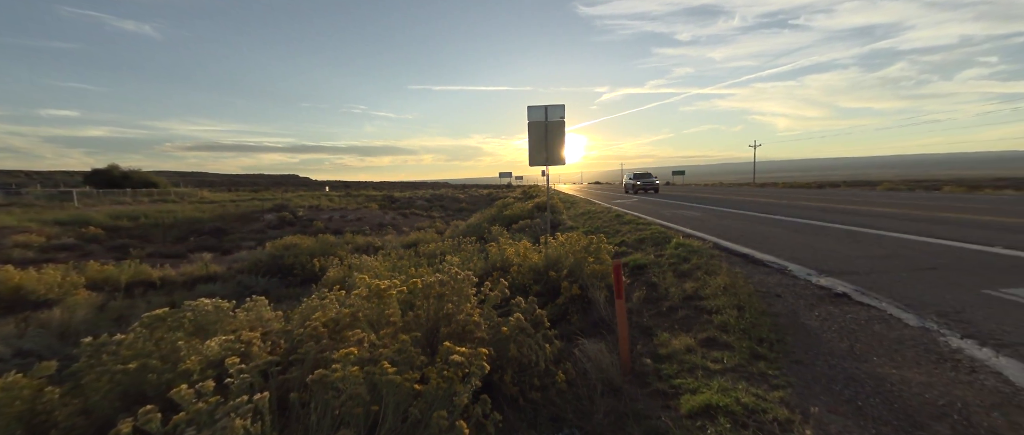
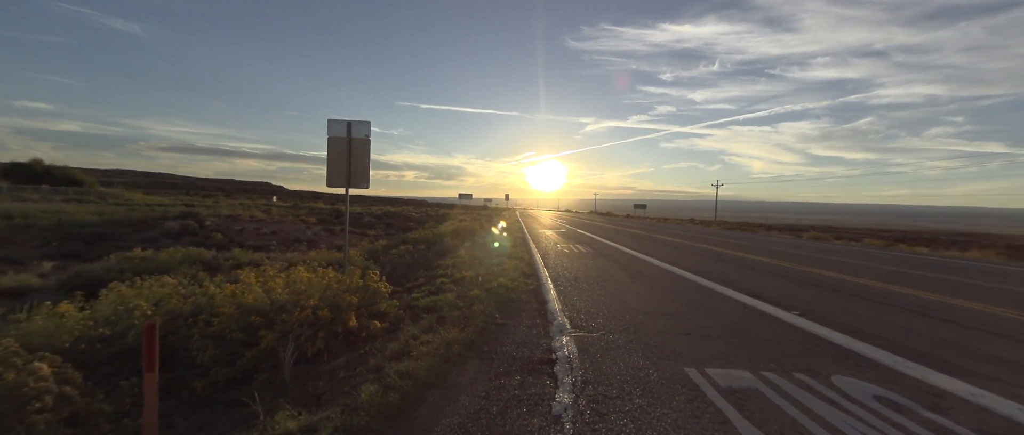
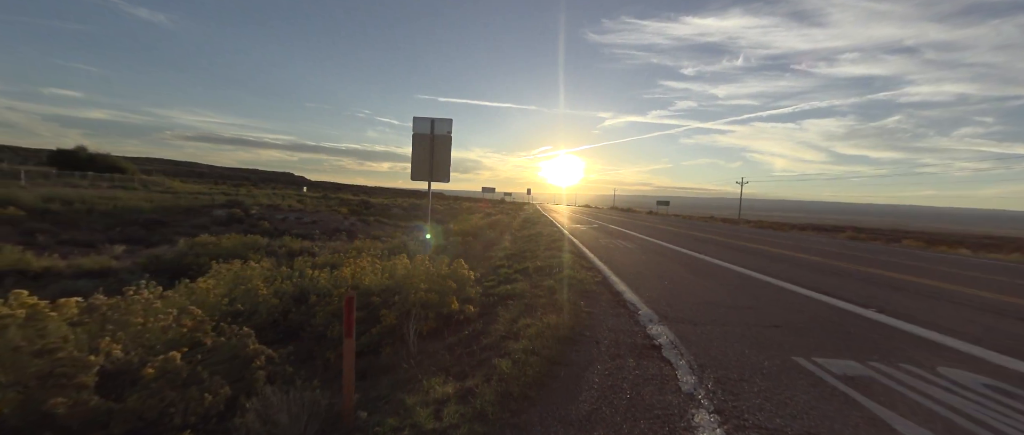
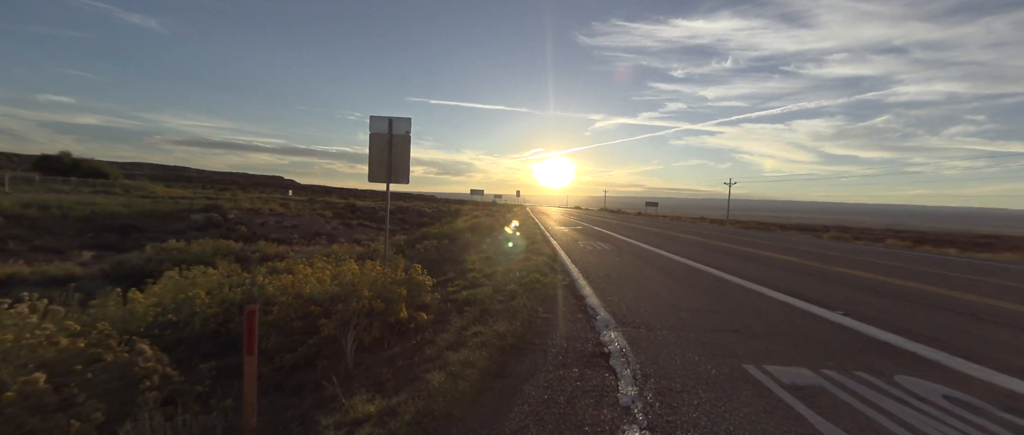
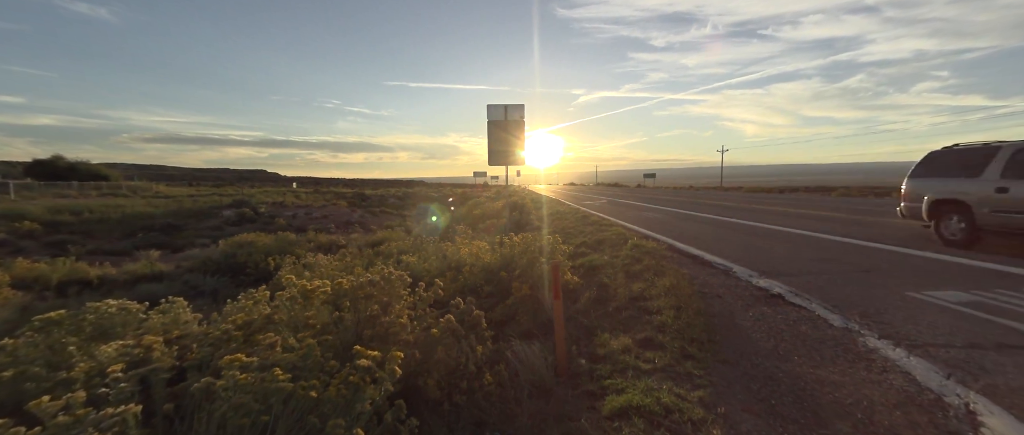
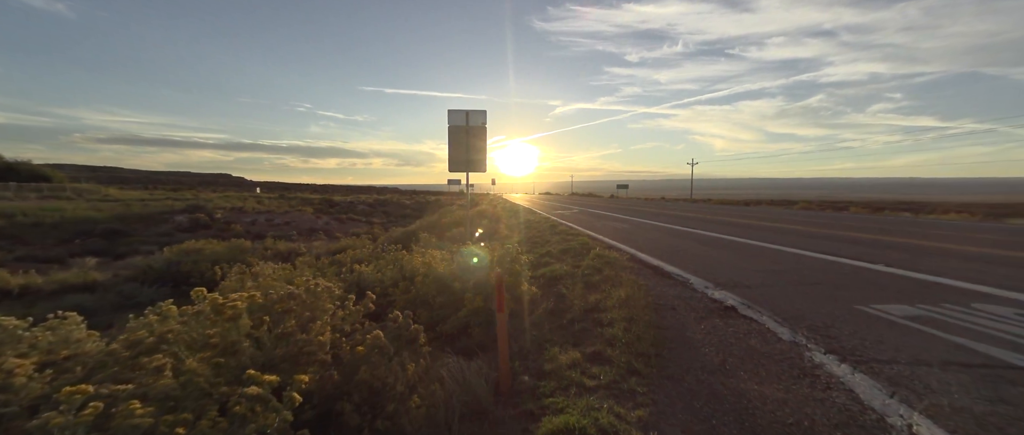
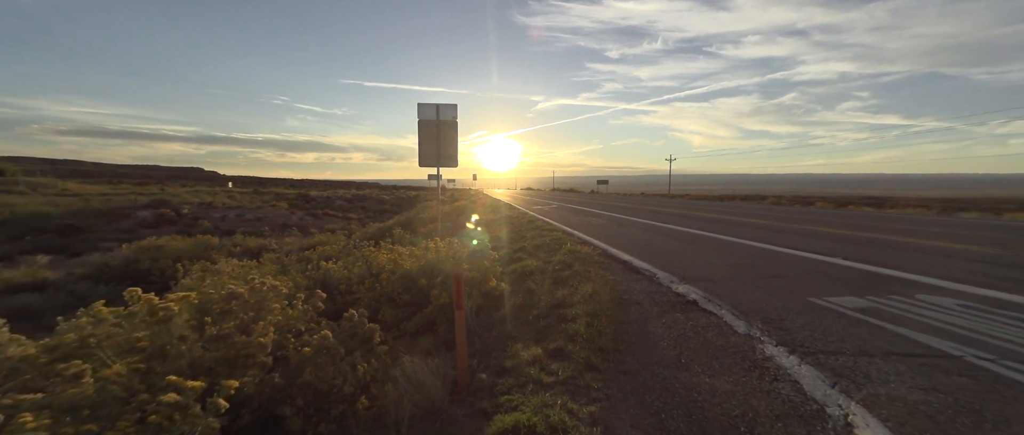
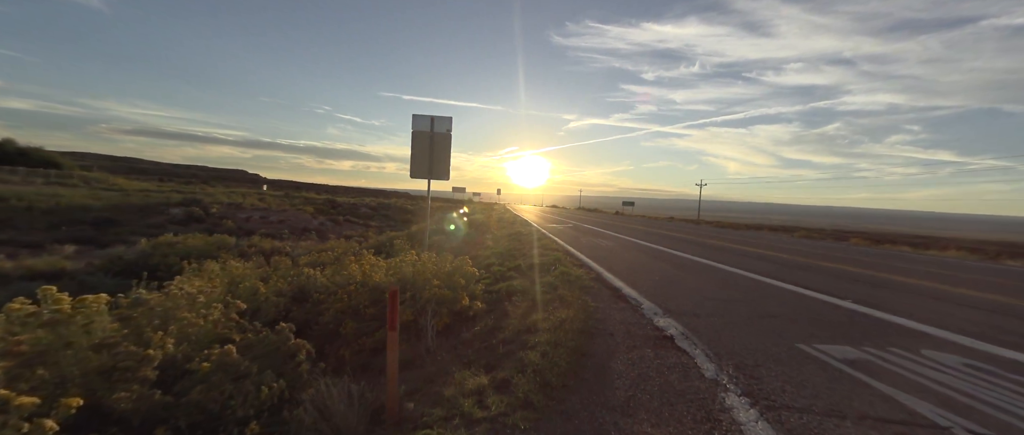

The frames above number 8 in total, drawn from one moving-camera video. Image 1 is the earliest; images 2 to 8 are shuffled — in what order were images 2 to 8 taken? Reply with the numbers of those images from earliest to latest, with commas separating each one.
5, 6, 7, 8, 3, 4, 2
